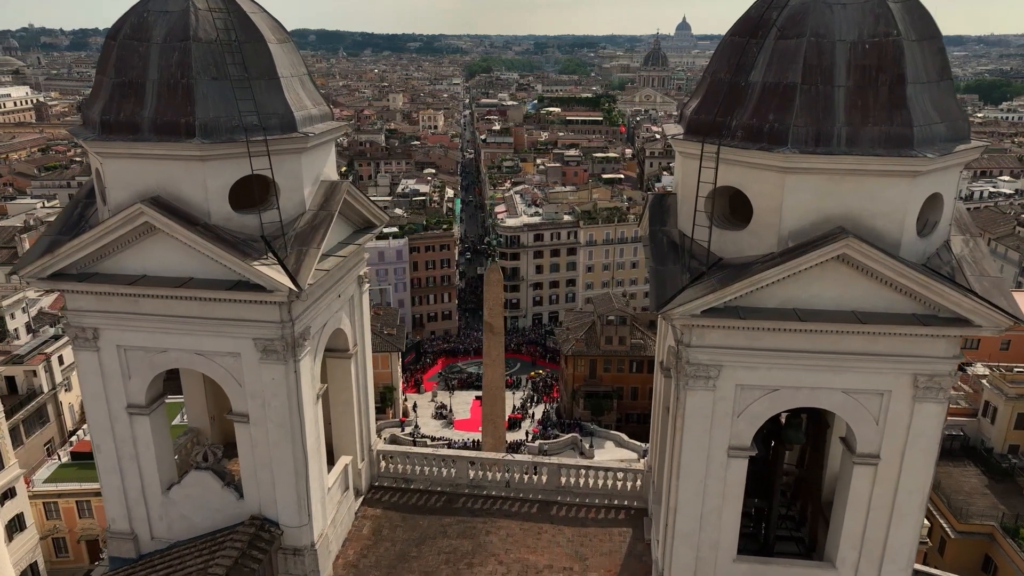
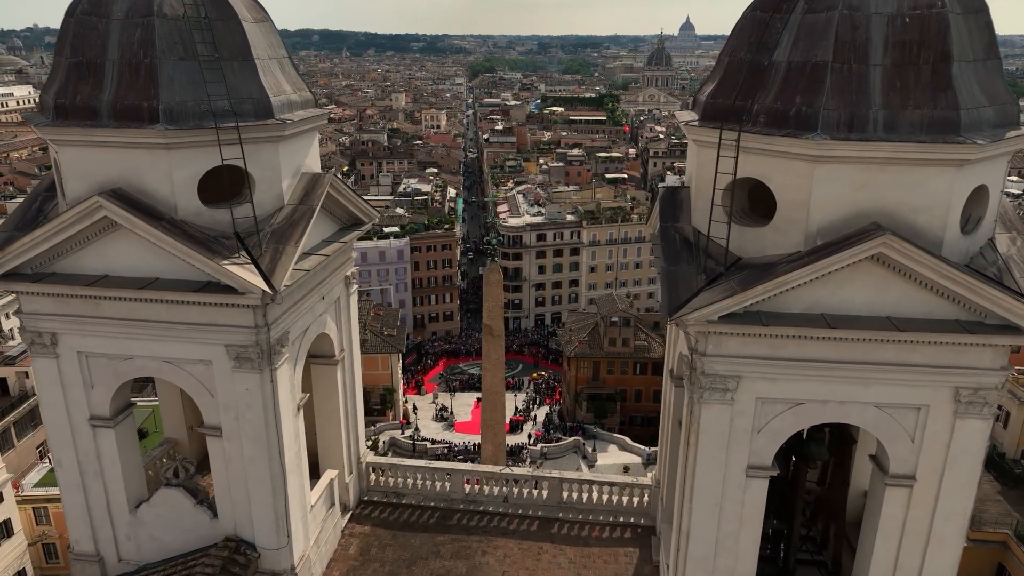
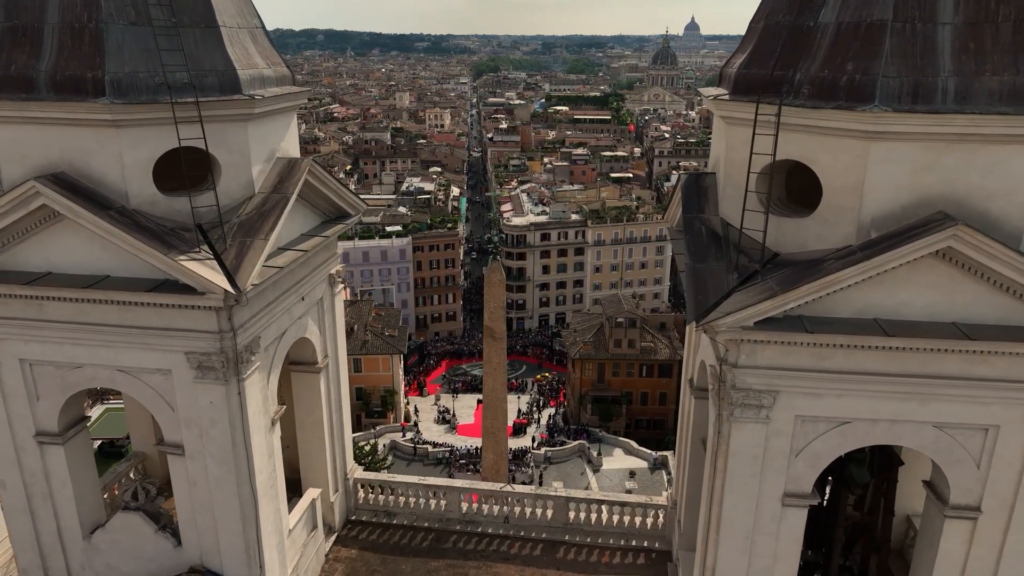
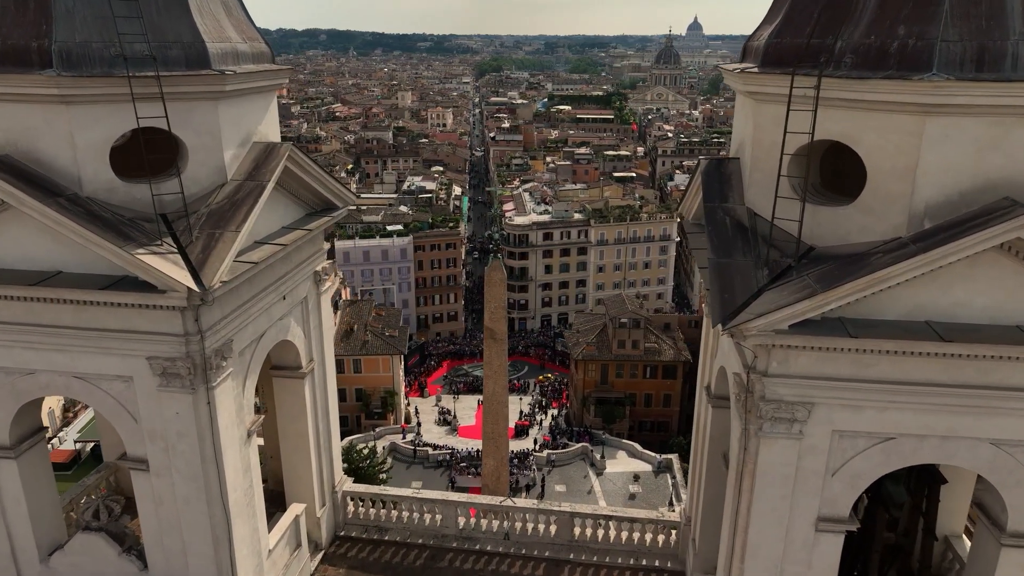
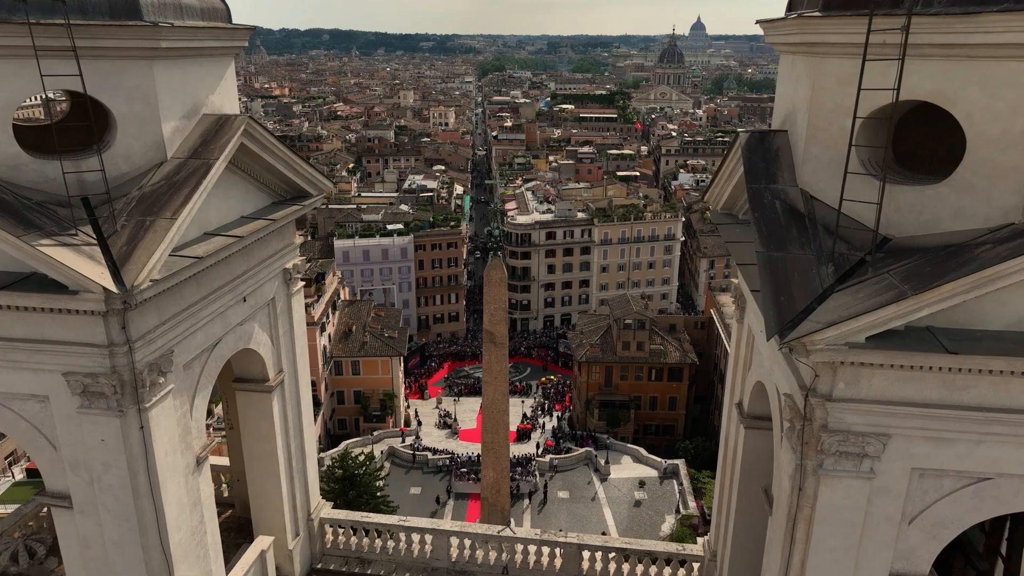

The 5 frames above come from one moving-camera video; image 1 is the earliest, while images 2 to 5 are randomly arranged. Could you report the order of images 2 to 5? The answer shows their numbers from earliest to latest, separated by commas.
2, 3, 4, 5
